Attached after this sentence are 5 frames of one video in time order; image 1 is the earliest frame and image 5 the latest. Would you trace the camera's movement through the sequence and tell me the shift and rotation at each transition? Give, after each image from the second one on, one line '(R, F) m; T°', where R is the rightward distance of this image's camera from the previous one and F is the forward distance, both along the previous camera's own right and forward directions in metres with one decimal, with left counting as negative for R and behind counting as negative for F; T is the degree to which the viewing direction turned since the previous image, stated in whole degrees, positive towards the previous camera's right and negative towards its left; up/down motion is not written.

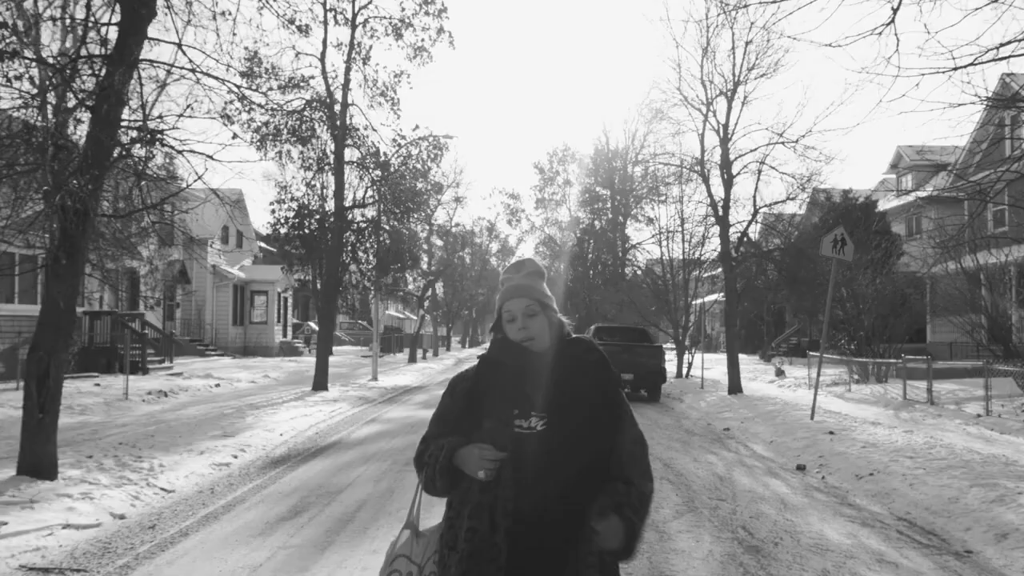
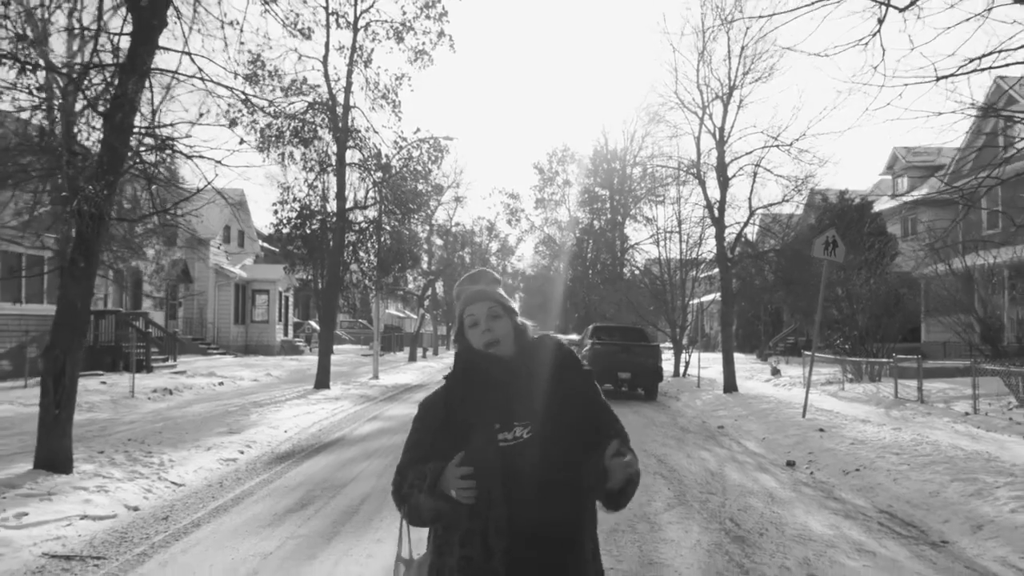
(0.0, -0.3) m; 0°
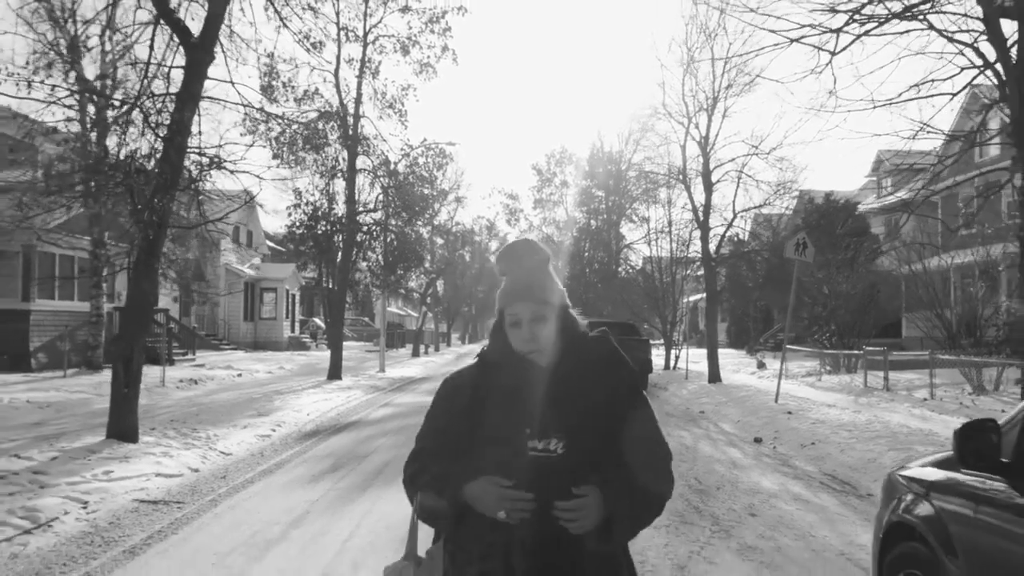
(0.0, -1.2) m; 0°
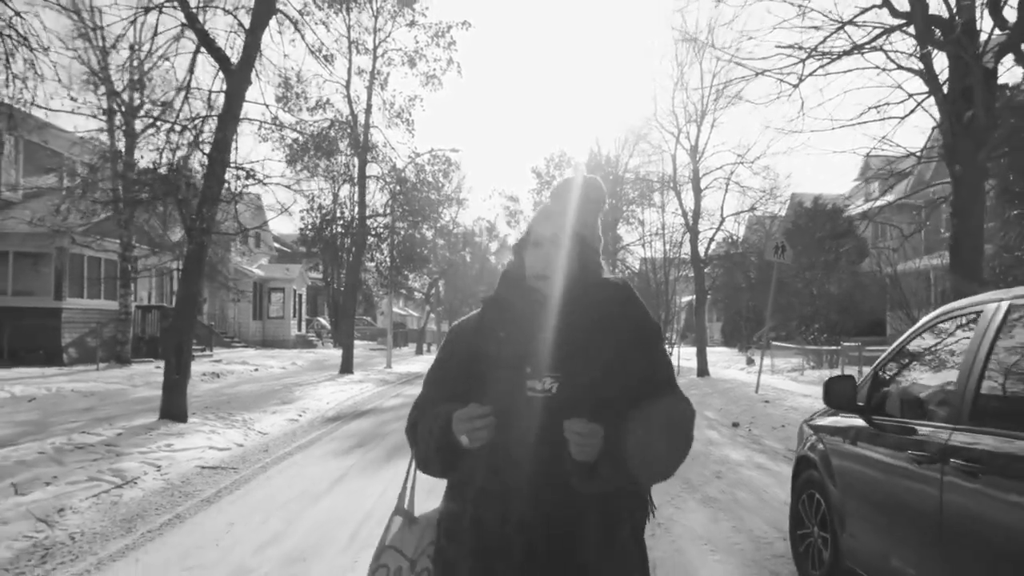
(0.0, -1.1) m; 0°
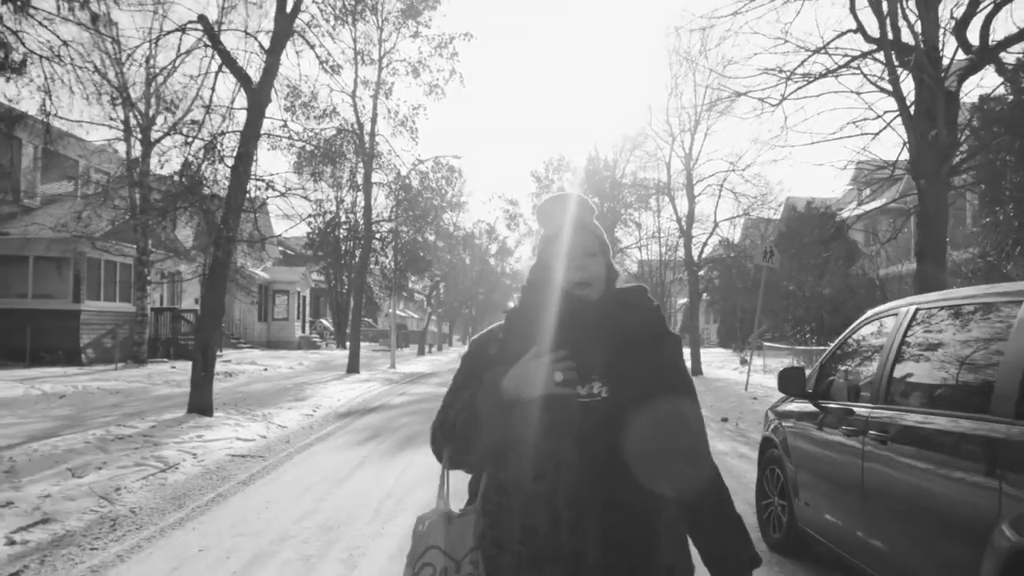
(0.0, -0.7) m; 0°
